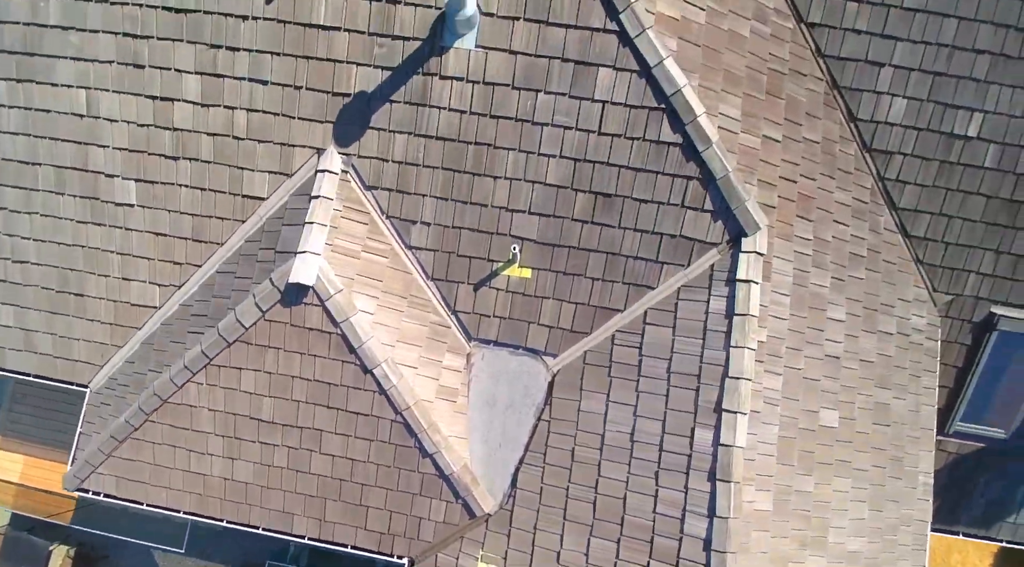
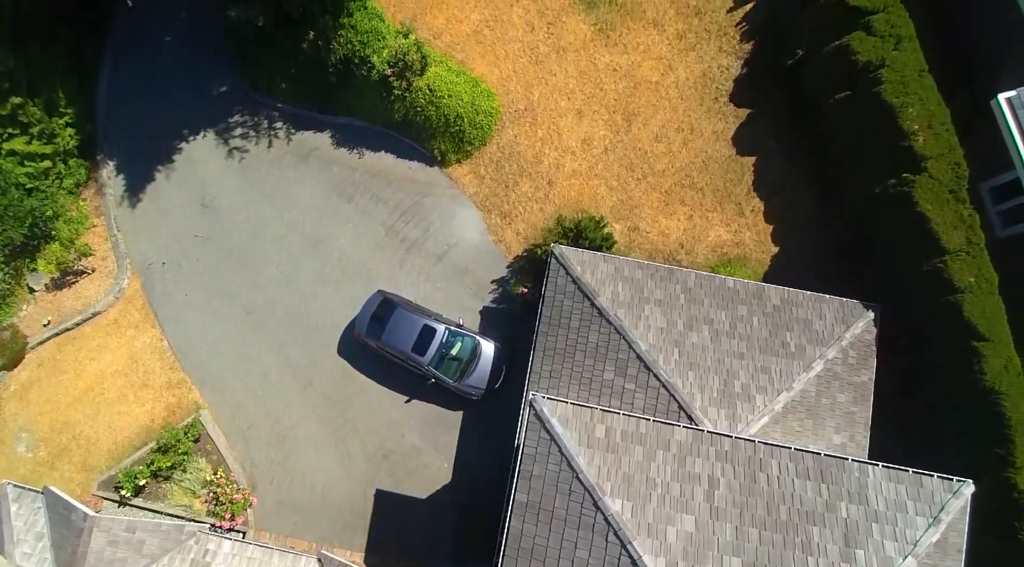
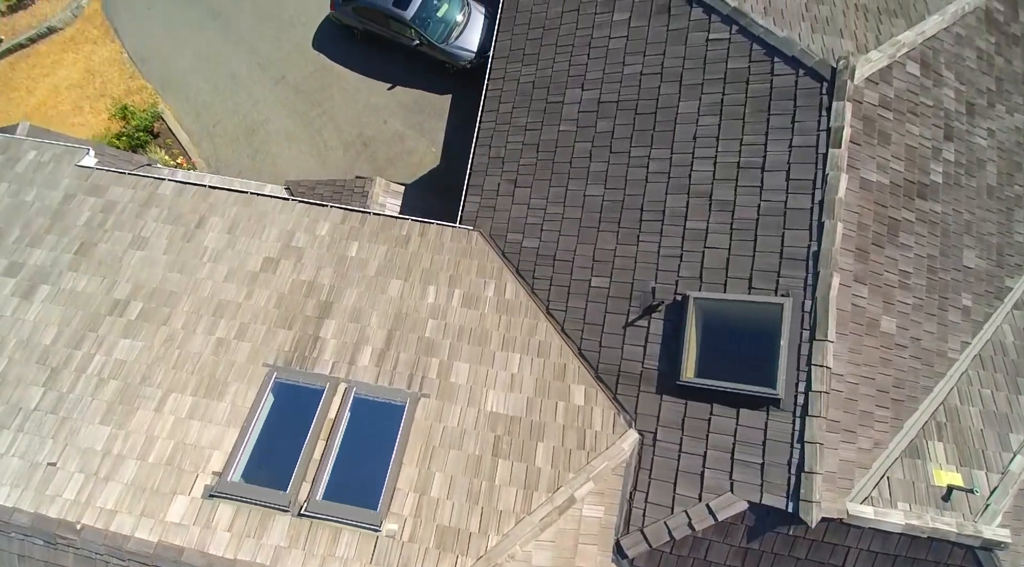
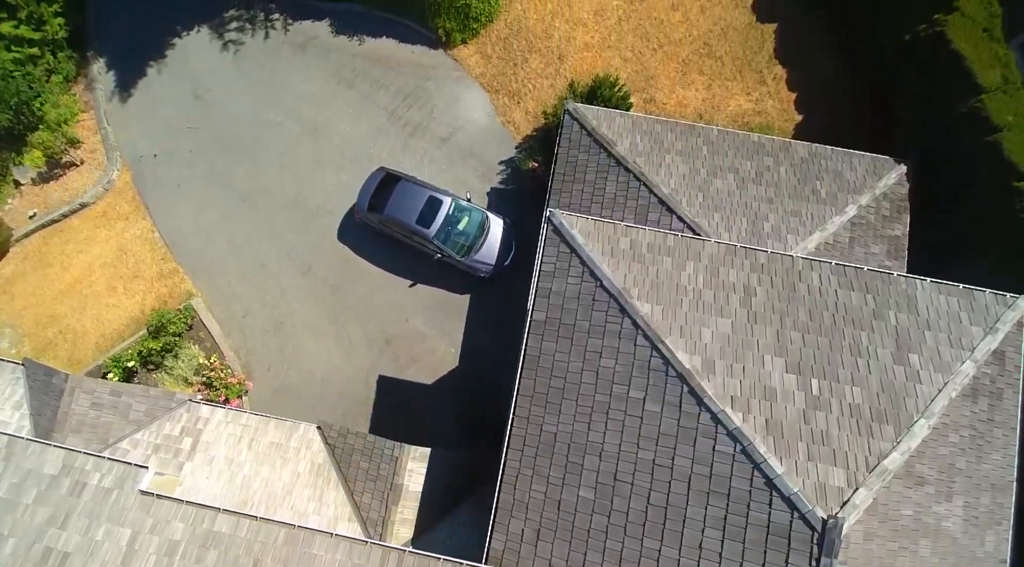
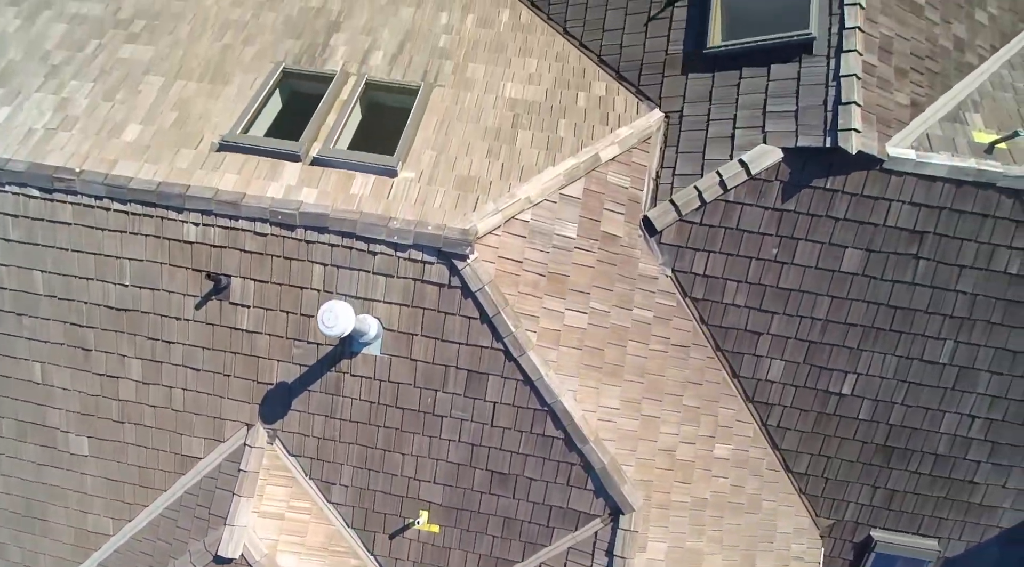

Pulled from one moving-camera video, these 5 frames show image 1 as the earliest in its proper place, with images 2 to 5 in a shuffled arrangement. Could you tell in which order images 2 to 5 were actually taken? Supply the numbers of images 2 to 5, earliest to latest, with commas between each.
5, 3, 4, 2
